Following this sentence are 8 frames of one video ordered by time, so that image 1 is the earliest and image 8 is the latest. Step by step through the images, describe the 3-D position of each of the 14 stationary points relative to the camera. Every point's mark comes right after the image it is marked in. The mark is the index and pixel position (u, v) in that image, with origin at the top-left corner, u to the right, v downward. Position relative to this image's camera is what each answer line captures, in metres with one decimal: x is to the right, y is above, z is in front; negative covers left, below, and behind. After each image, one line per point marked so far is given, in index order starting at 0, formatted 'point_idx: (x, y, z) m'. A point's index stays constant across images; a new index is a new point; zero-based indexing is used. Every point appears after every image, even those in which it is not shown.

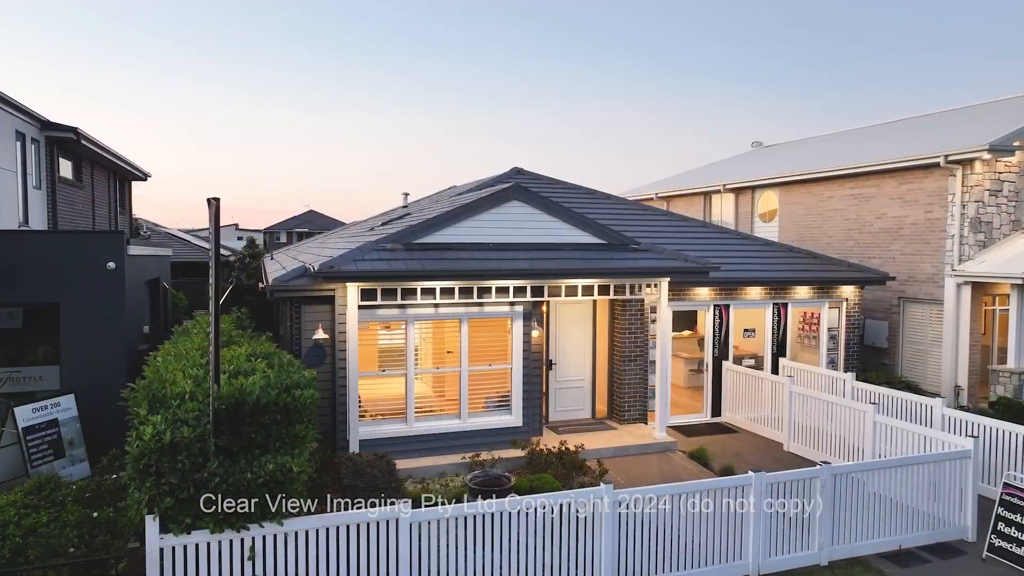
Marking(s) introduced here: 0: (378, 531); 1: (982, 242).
0: (-1.2, -2.0, +4.9) m
1: (+9.6, +0.9, +12.1) m
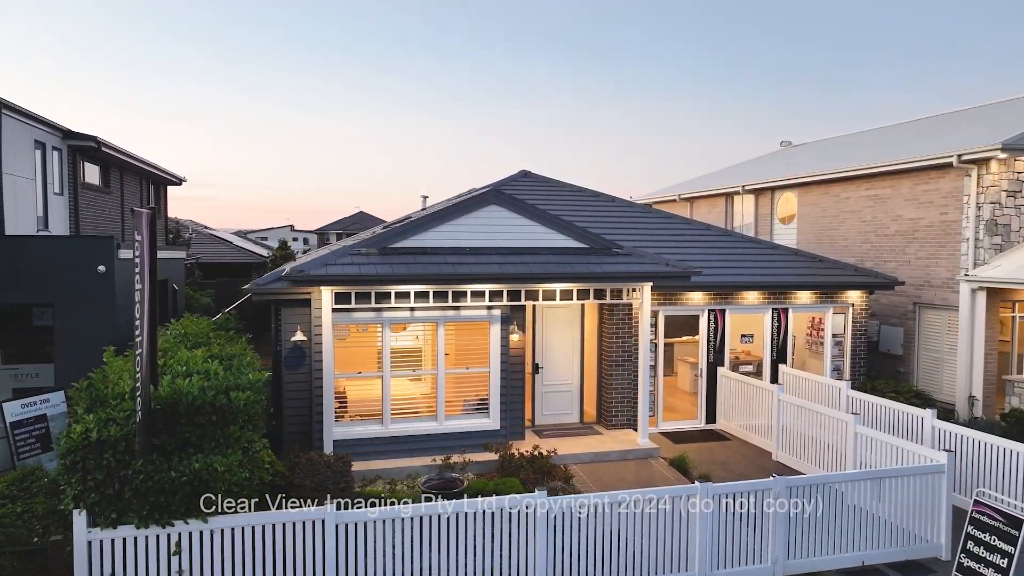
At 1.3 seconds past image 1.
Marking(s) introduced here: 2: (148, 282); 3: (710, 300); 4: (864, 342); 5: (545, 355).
0: (-1.8, -2.1, +5.0) m
1: (+9.4, +0.8, +11.4) m
2: (-3.0, +0.1, +4.8) m
3: (+3.8, -0.2, +11.4) m
4: (+7.3, -1.1, +12.2) m
5: (+0.6, -1.2, +10.8) m
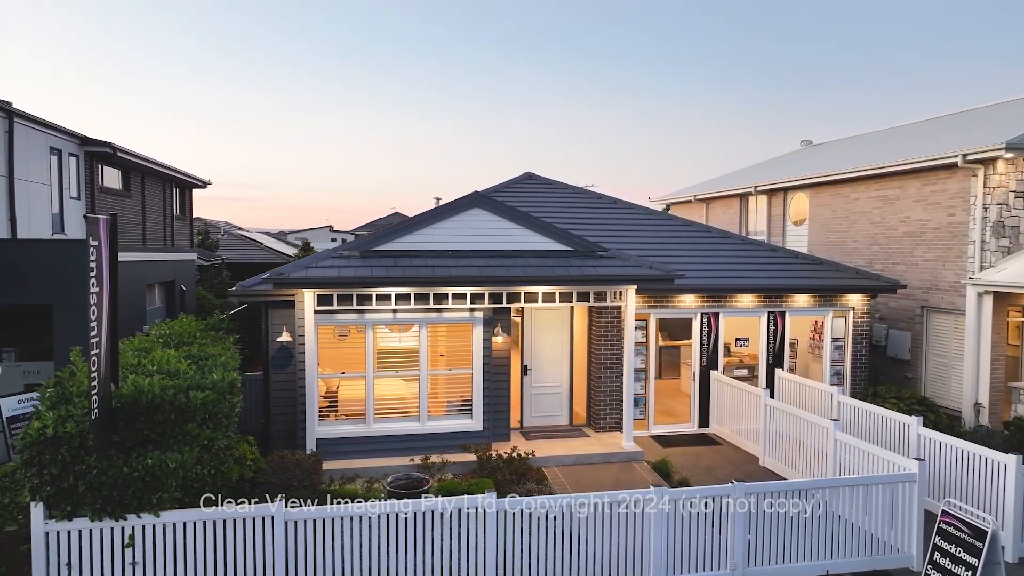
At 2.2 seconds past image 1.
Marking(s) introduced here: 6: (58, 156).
0: (-2.3, -2.1, +5.2) m
1: (+9.2, +0.7, +11.0) m
2: (-3.5, 0.0, +5.0) m
3: (+3.6, -0.3, +11.3) m
4: (+7.2, -1.2, +11.9) m
5: (+0.4, -1.3, +10.9) m
6: (-10.4, +3.1, +13.6) m
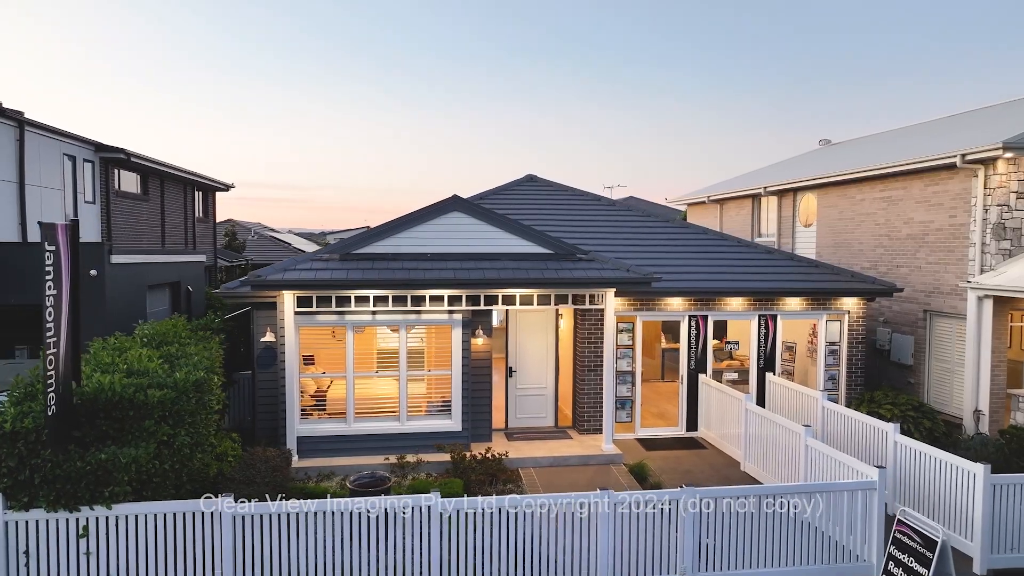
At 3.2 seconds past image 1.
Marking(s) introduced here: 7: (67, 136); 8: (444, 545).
0: (-2.8, -2.1, +5.4) m
1: (+8.9, +0.7, +10.7) m
2: (-4.0, 0.0, +5.3) m
3: (+3.4, -0.3, +11.2) m
4: (+6.9, -1.2, +11.7) m
5: (+0.1, -1.3, +10.9) m
6: (-10.5, +3.0, +14.1) m
7: (-10.1, +3.5, +13.5) m
8: (-0.7, -2.5, +5.8) m
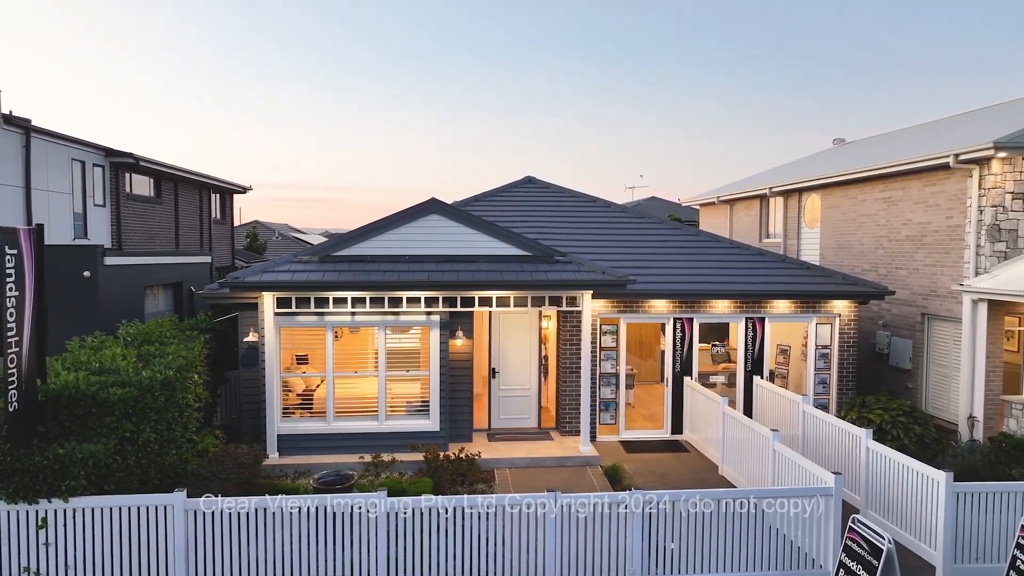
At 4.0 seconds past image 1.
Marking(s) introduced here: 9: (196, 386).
0: (-3.4, -2.1, +5.6) m
1: (+8.6, +0.6, +10.4) m
2: (-4.6, 0.0, +5.6) m
3: (+3.1, -0.4, +11.1) m
4: (+6.7, -1.3, +11.5) m
5: (-0.2, -1.3, +11.0) m
6: (-10.7, +3.0, +14.7) m
7: (-10.3, +3.5, +14.0) m
8: (-1.2, -2.6, +5.9) m
9: (-4.5, -1.4, +8.4) m
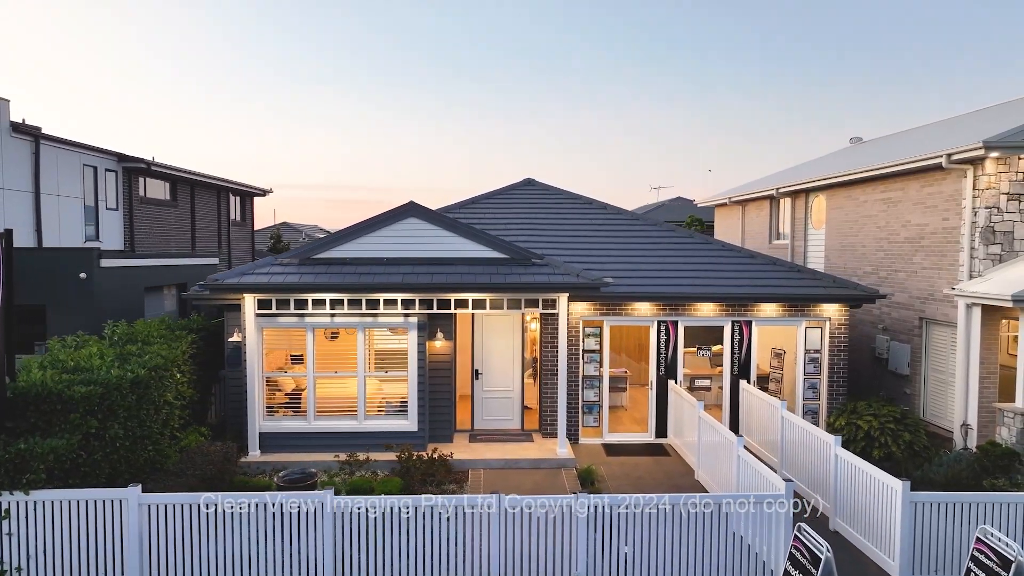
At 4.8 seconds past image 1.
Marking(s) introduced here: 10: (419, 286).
0: (-4.0, -2.2, +5.8) m
1: (+8.3, +0.5, +10.1) m
2: (-5.1, 0.0, +5.9) m
3: (+2.8, -0.4, +11.1) m
4: (+6.4, -1.4, +11.2) m
5: (-0.5, -1.4, +11.1) m
6: (-10.8, +3.0, +15.2) m
7: (-10.5, +3.4, +14.5) m
8: (-1.8, -2.6, +6.1) m
9: (-4.9, -1.4, +8.7) m
10: (-1.4, 0.0, +9.2) m
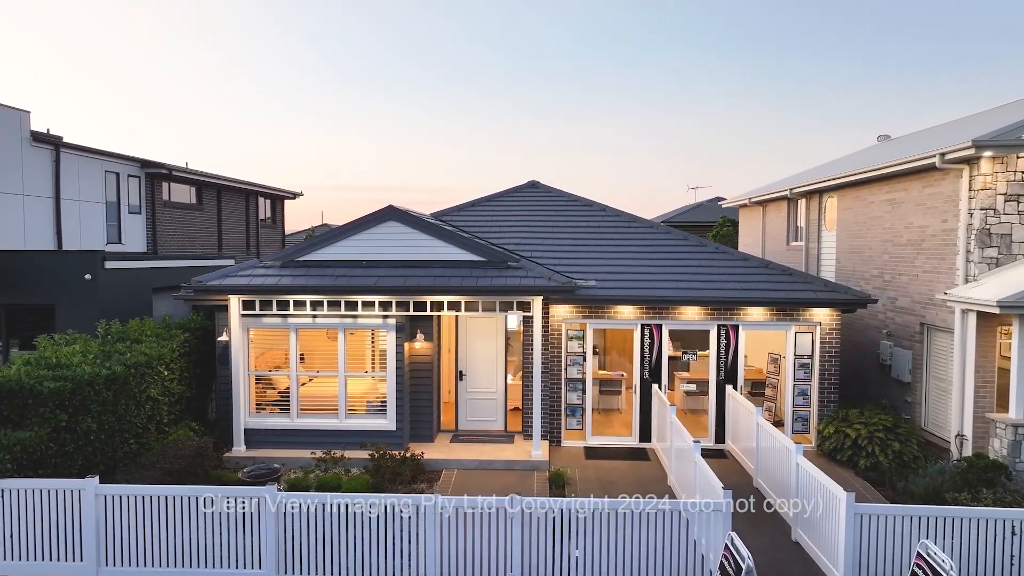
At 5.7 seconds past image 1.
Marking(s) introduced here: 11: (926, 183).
0: (-4.6, -2.2, +6.2) m
1: (+7.9, +0.5, +9.6) m
2: (-5.8, 0.0, +6.3) m
3: (+2.4, -0.5, +11.0) m
4: (+6.0, -1.4, +10.9) m
5: (-0.8, -1.4, +11.3) m
6: (-10.8, +3.0, +16.1) m
7: (-10.5, +3.4, +15.4) m
8: (-2.4, -2.6, +6.3) m
9: (-5.4, -1.4, +9.2) m
10: (-1.9, 0.0, +9.4) m
11: (+7.9, +2.0, +11.3) m
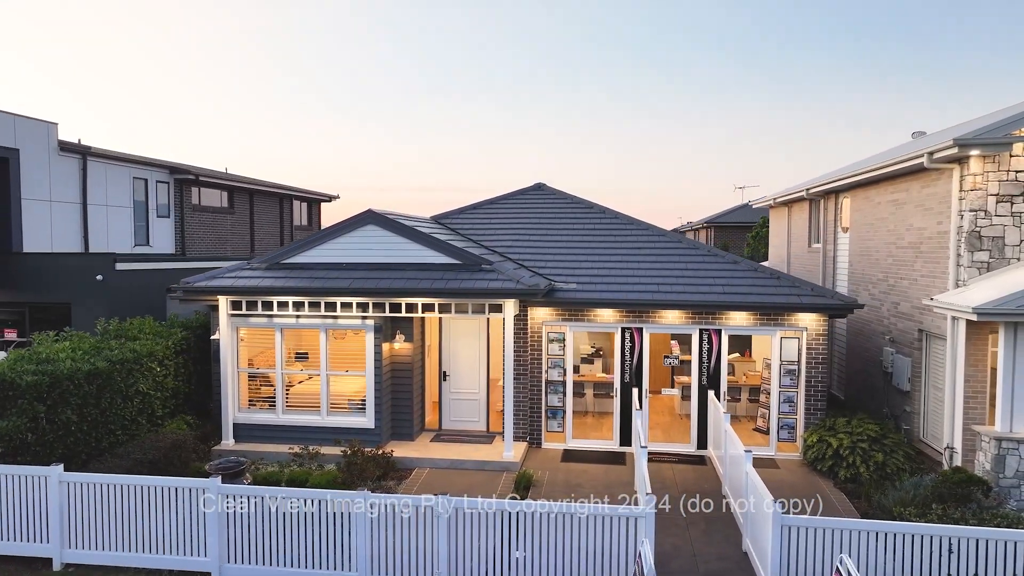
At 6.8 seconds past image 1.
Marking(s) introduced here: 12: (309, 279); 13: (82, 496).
0: (-5.4, -2.2, +6.8) m
1: (+7.4, +0.4, +9.2) m
2: (-6.5, -0.1, +7.0) m
3: (+2.1, -0.5, +11.0) m
4: (+5.6, -1.5, +10.6) m
5: (-1.2, -1.5, +11.5) m
6: (-10.7, +3.0, +17.1) m
7: (-10.5, +3.4, +16.4) m
8: (-3.2, -2.7, +6.7) m
9: (-5.9, -1.5, +9.8) m
10: (-2.3, 0.0, +9.7) m
11: (+7.6, +1.9, +10.9) m
12: (-3.4, +0.2, +10.1) m
13: (-4.8, -2.4, +6.7) m
